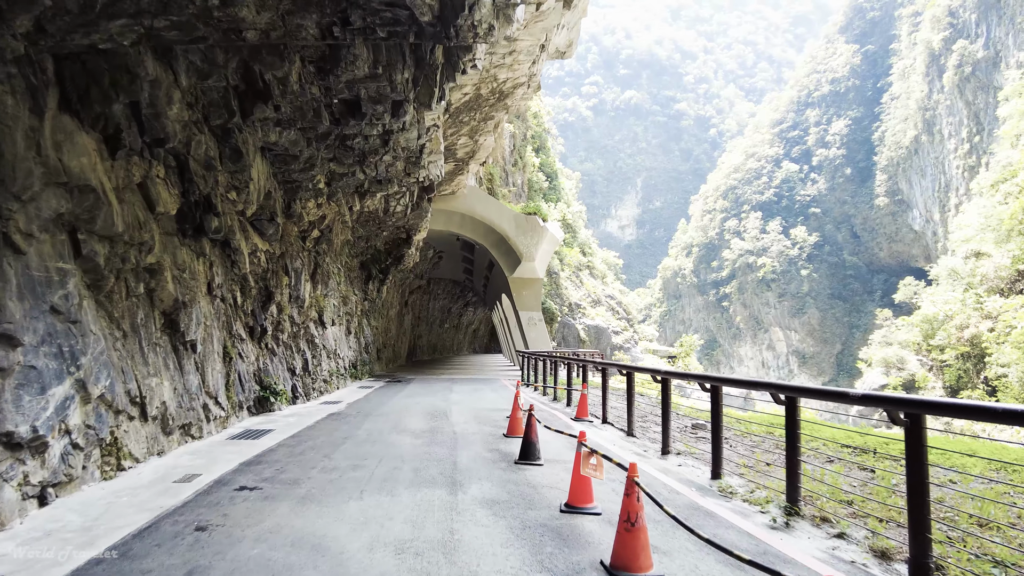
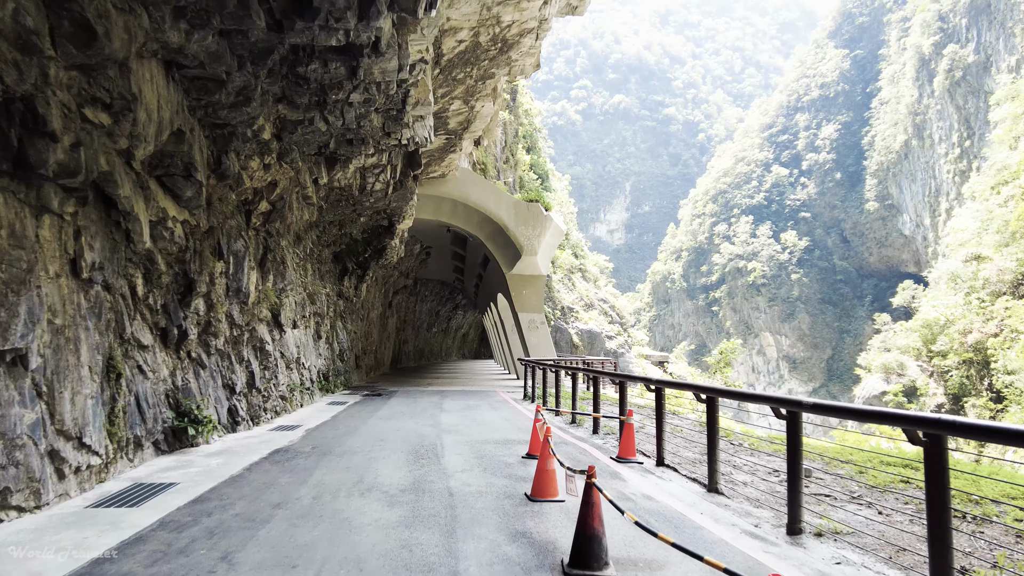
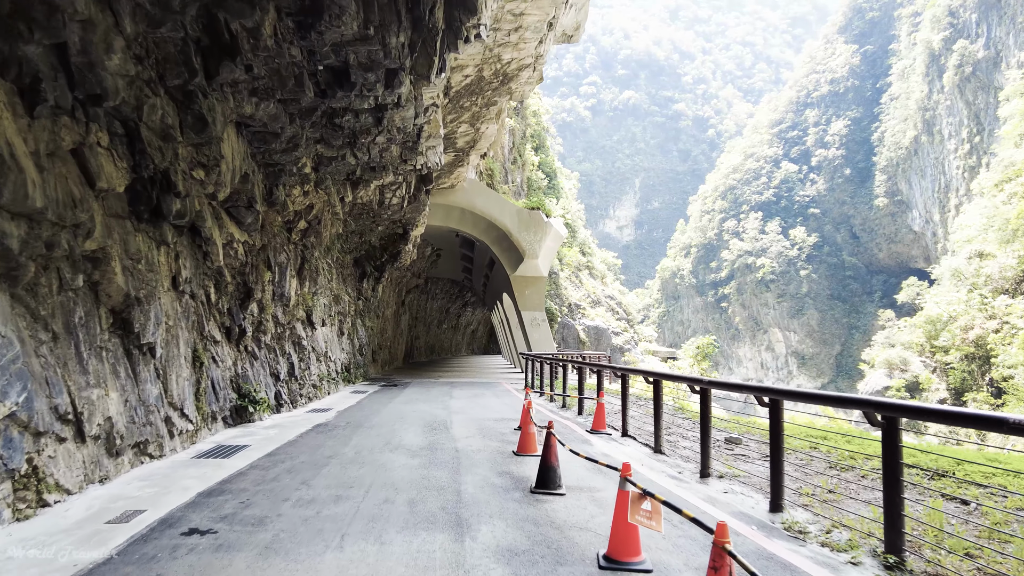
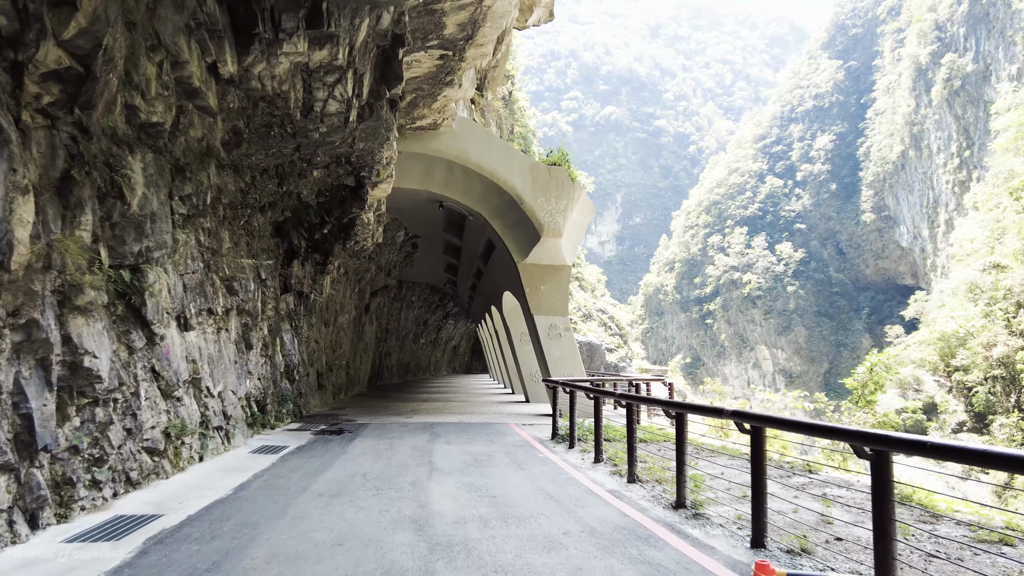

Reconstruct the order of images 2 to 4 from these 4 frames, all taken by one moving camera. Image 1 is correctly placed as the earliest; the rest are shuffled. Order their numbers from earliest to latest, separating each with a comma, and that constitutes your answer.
3, 2, 4
